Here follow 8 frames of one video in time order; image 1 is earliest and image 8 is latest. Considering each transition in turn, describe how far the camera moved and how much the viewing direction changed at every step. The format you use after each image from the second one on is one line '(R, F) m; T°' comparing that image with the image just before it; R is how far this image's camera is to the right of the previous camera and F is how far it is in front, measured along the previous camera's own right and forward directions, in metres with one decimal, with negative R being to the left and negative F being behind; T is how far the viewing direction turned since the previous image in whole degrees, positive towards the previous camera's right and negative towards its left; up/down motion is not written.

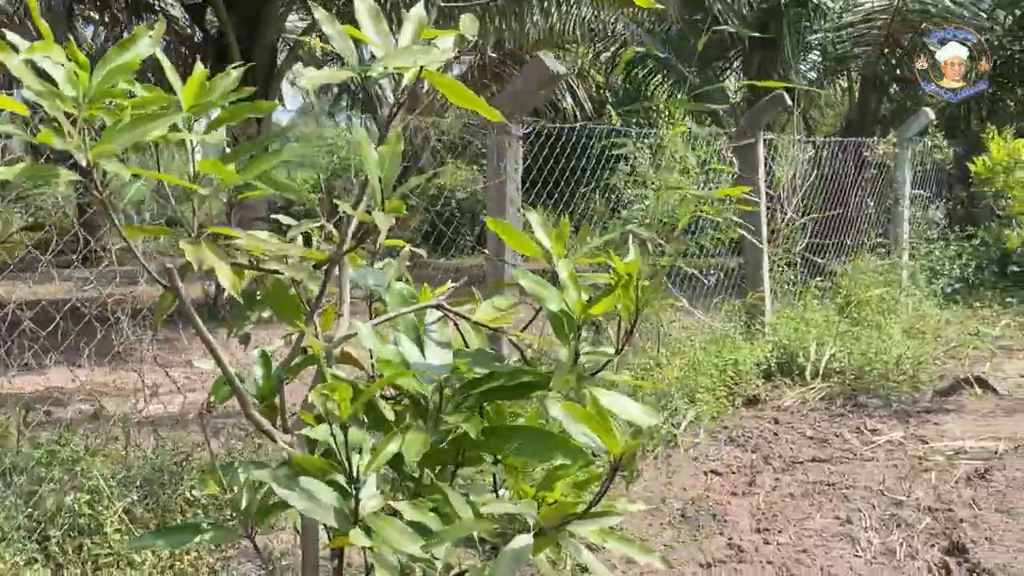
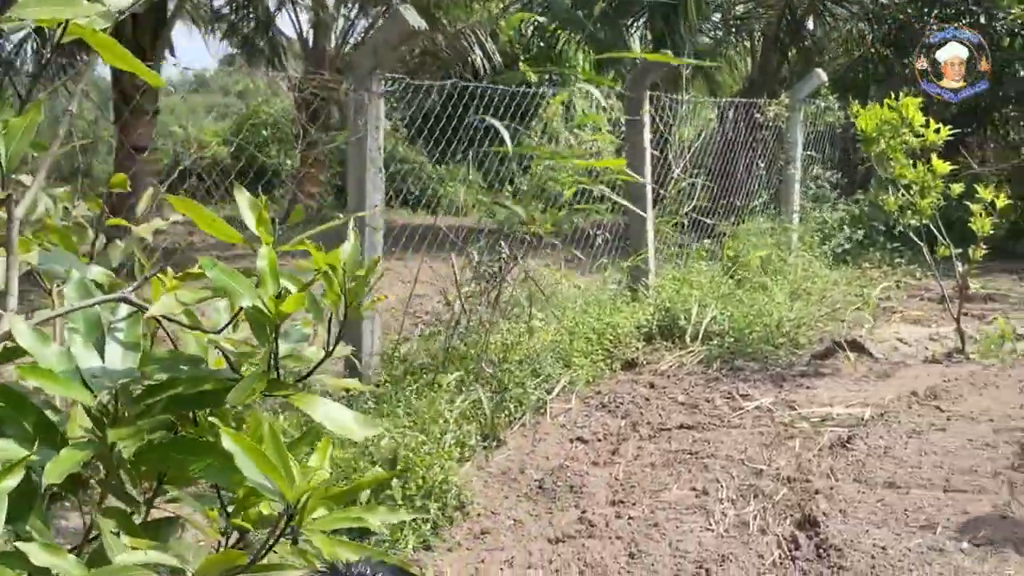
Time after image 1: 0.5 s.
(+0.3, +0.1) m; +2°
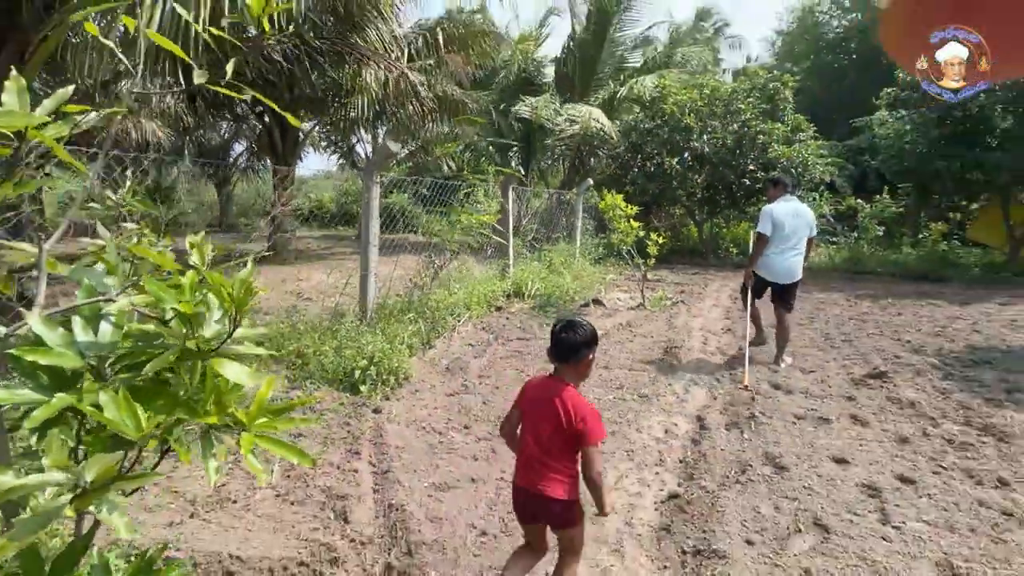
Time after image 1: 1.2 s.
(-0.3, -1.5) m; +13°
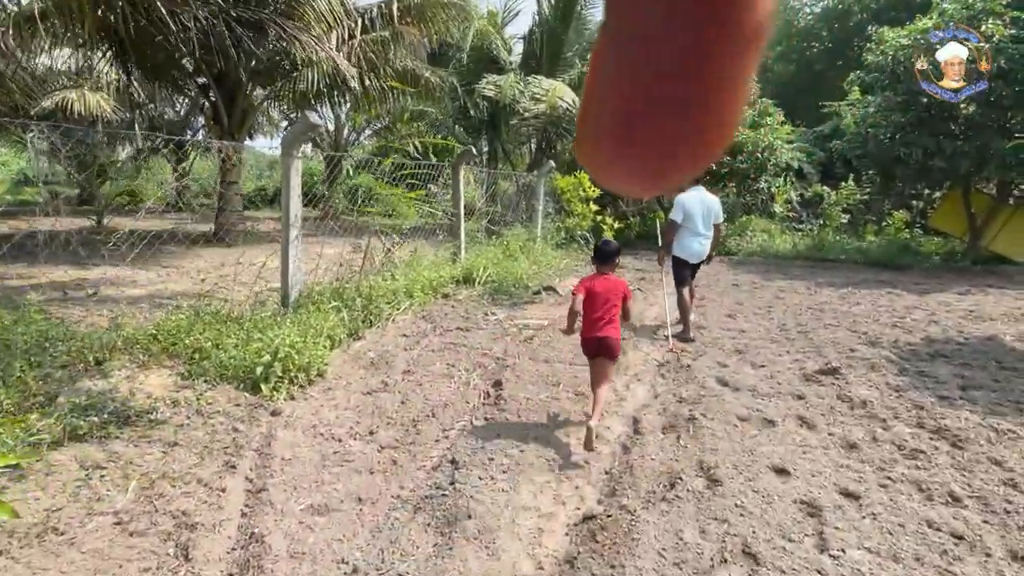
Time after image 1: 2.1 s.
(+0.4, +0.4) m; +2°
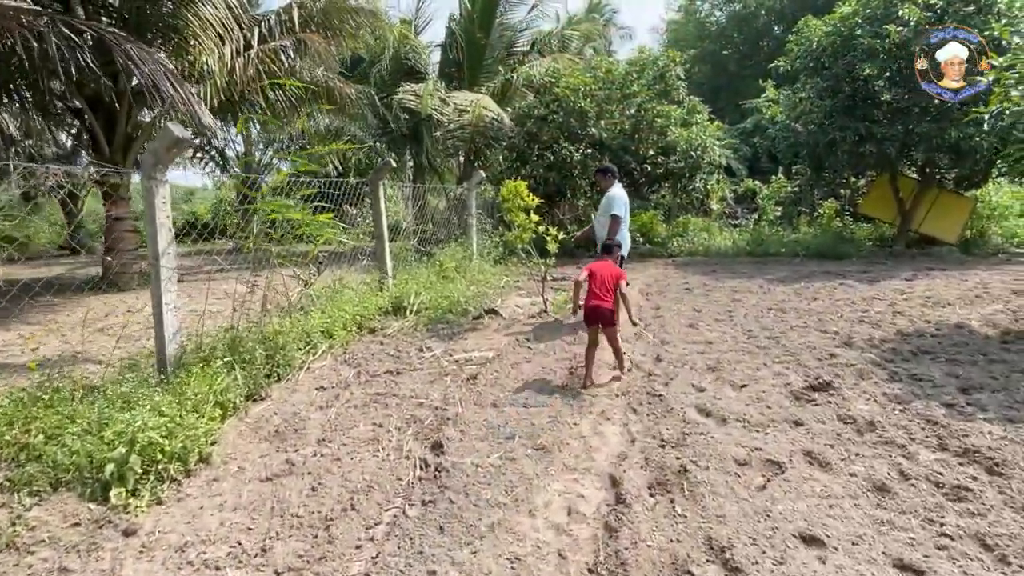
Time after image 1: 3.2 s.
(+0.1, +0.8) m; +6°
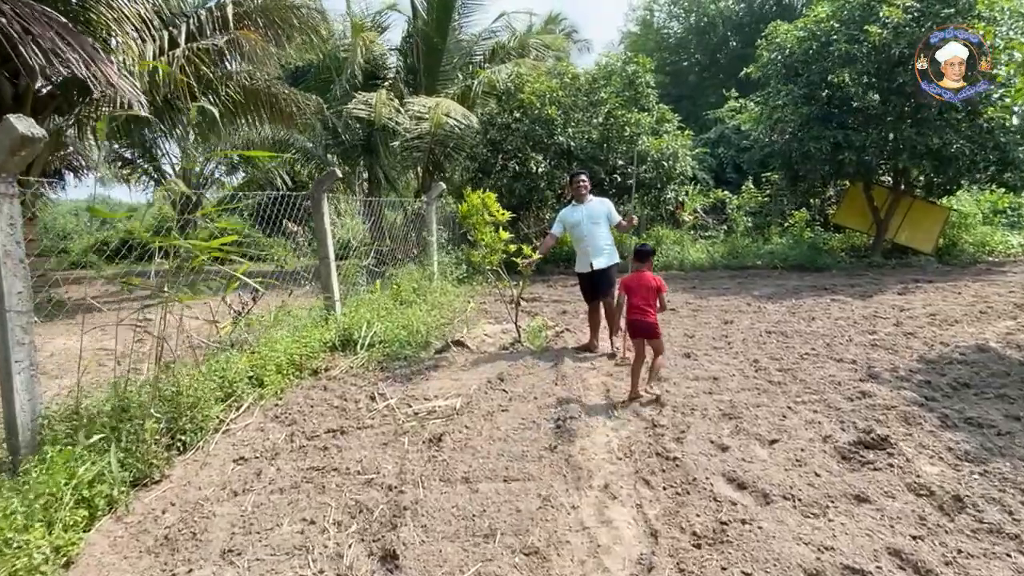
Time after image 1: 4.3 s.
(-0.1, +0.9) m; +4°
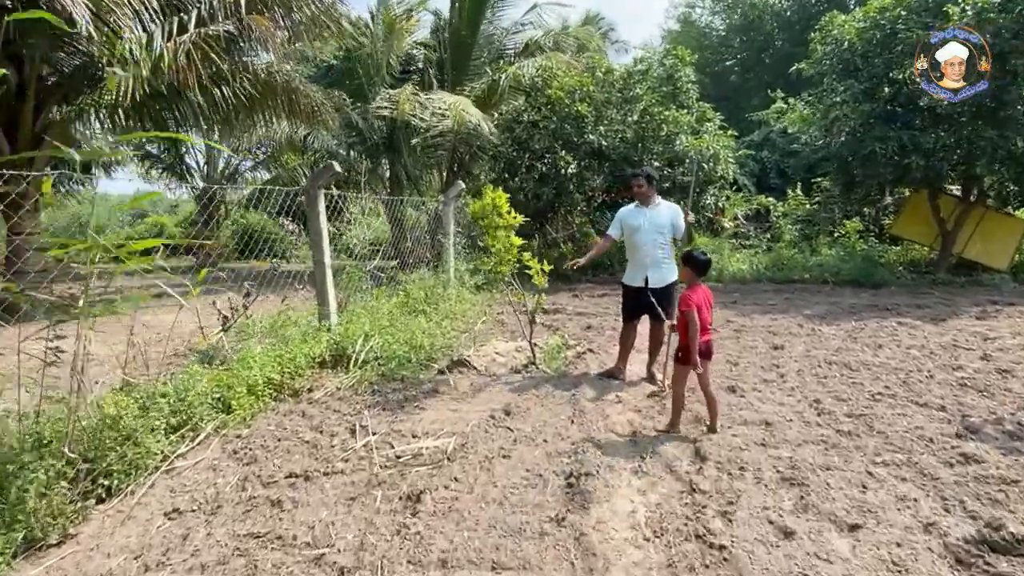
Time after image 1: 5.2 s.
(+0.1, +0.8) m; -3°
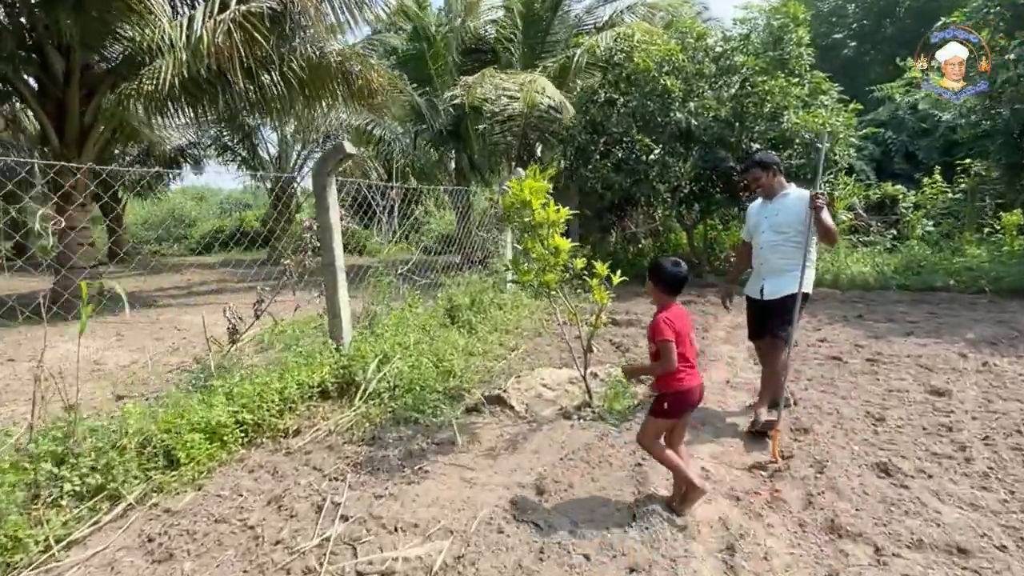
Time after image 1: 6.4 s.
(+0.2, +1.3) m; -8°
